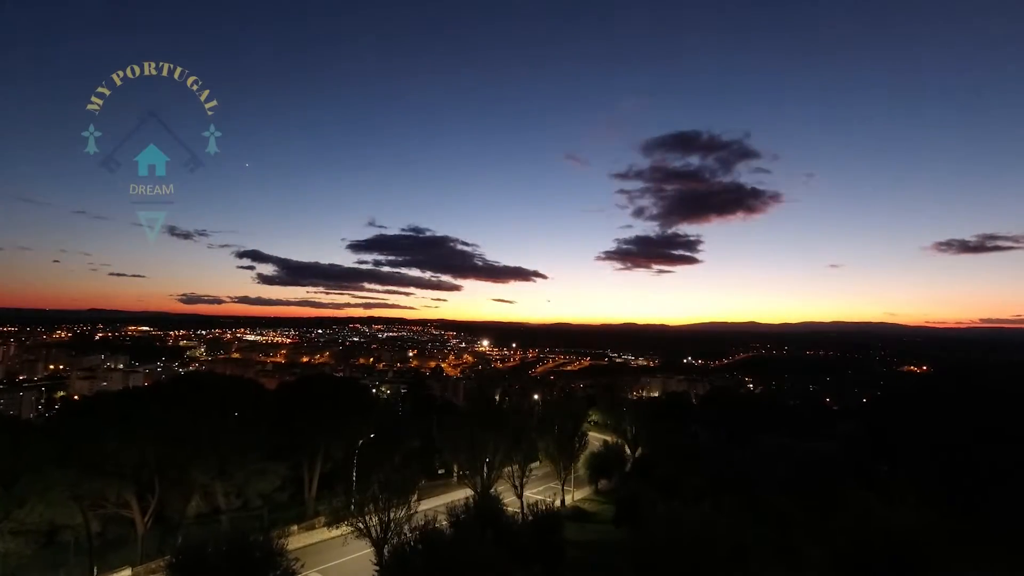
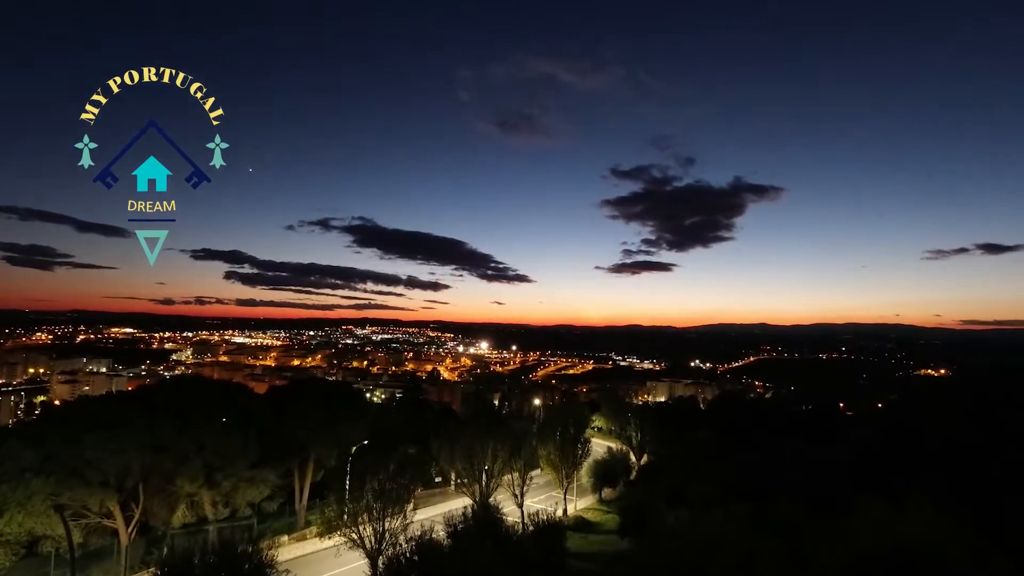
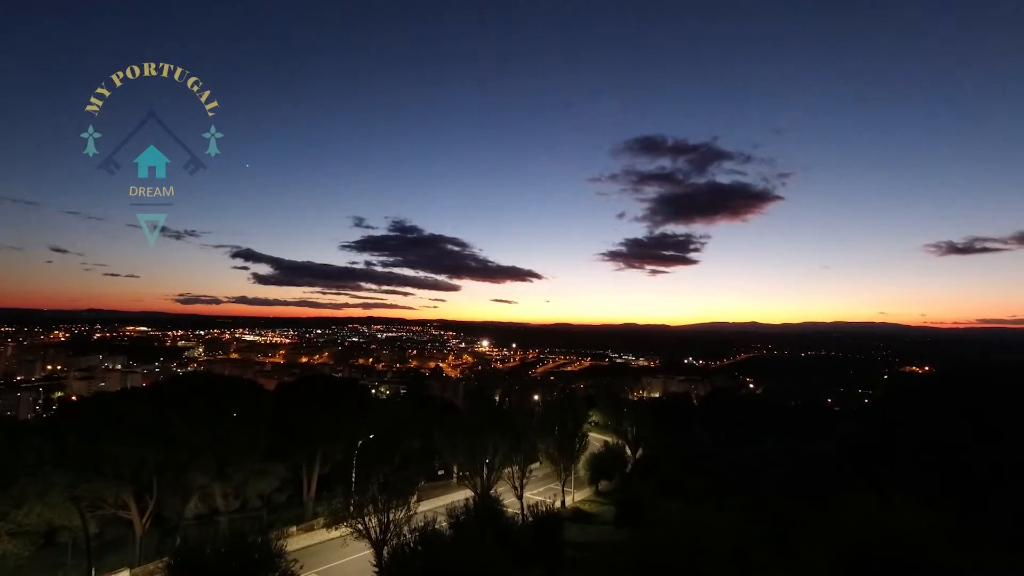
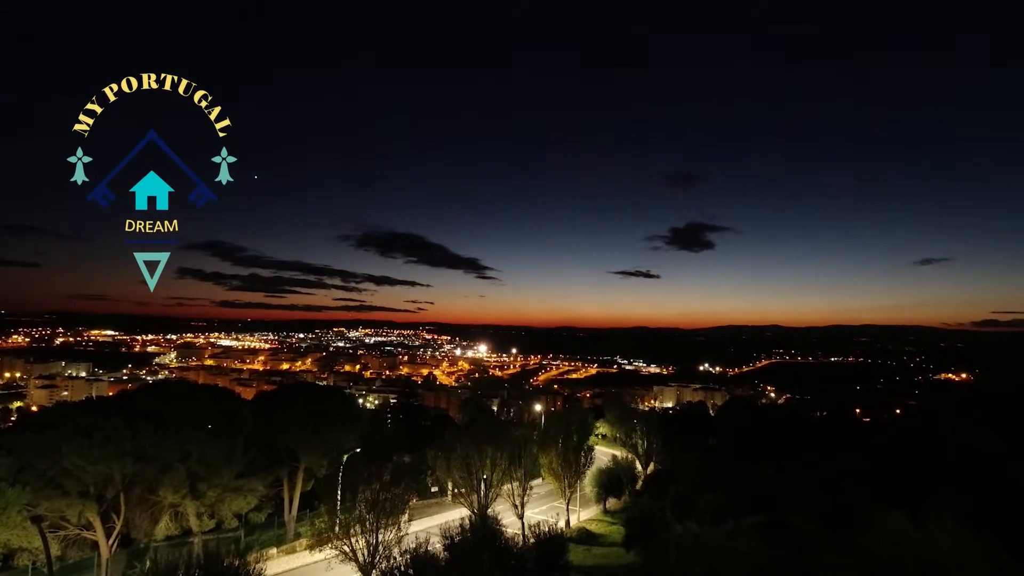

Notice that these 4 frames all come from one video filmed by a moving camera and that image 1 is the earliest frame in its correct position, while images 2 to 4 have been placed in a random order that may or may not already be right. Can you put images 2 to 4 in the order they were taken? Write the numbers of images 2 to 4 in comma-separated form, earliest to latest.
3, 2, 4
